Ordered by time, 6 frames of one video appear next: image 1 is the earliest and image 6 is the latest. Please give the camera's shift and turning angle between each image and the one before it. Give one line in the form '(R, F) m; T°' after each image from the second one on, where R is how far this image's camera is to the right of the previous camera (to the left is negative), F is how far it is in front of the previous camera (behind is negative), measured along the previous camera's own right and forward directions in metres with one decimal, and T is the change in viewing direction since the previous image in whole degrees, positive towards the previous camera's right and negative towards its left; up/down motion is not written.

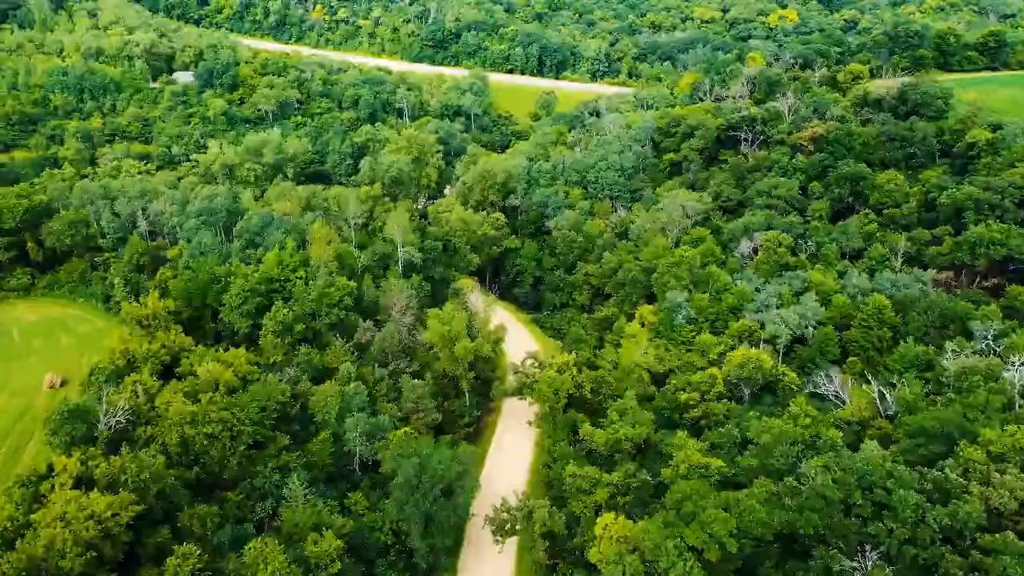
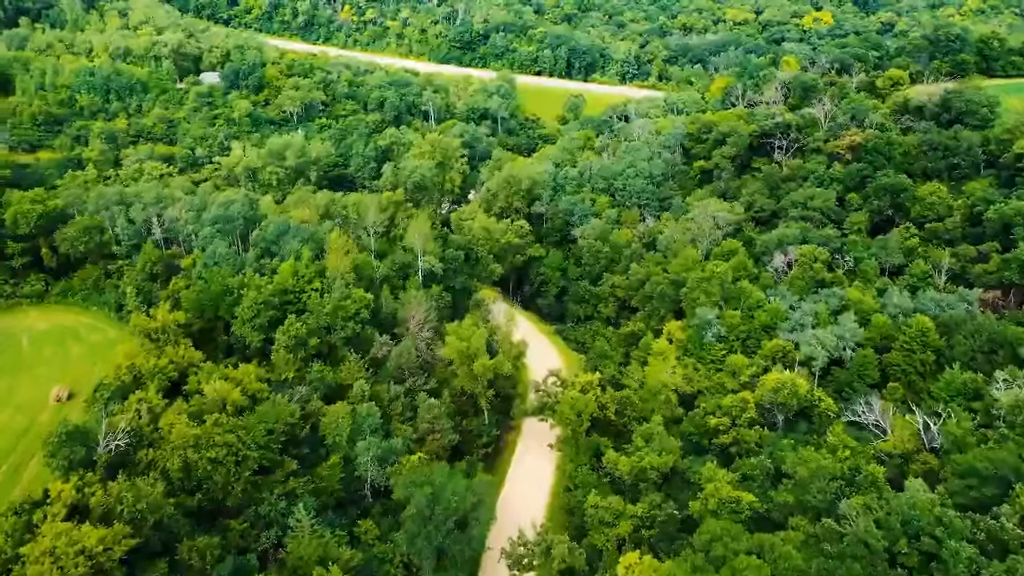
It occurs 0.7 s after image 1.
(+0.2, +2.4) m; -2°
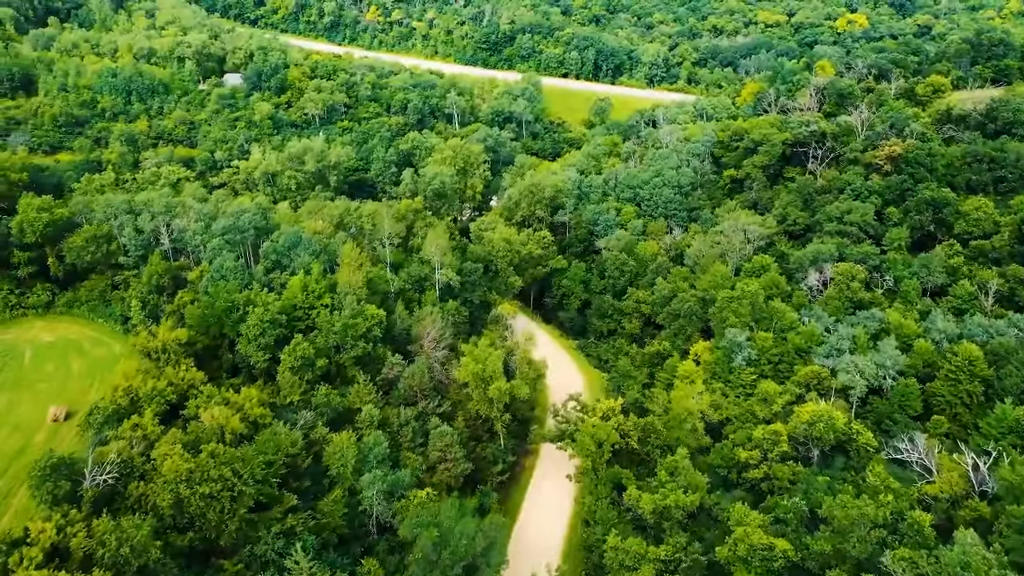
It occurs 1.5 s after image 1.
(+0.4, +2.9) m; -2°
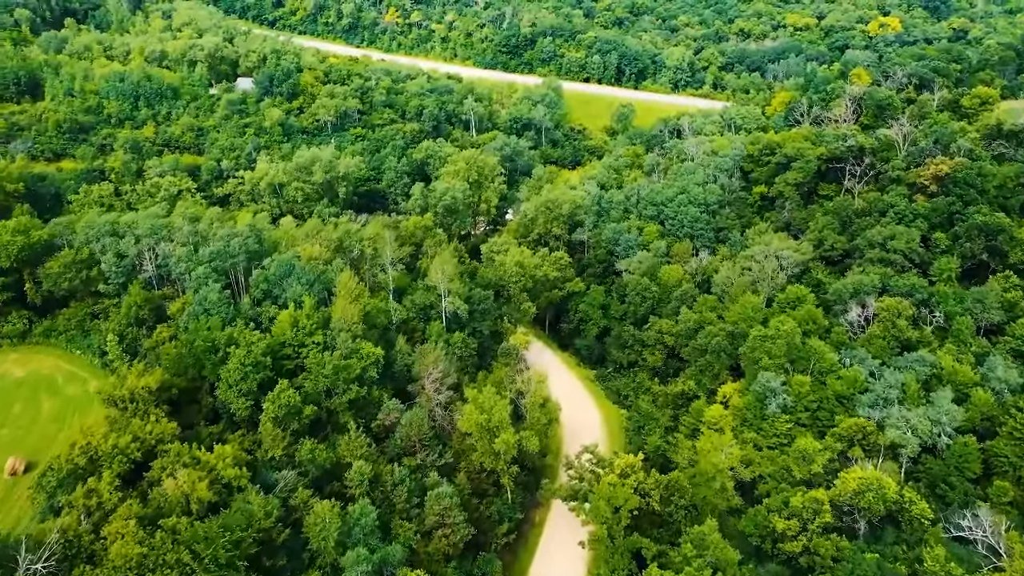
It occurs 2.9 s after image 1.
(+0.6, +5.4) m; -1°
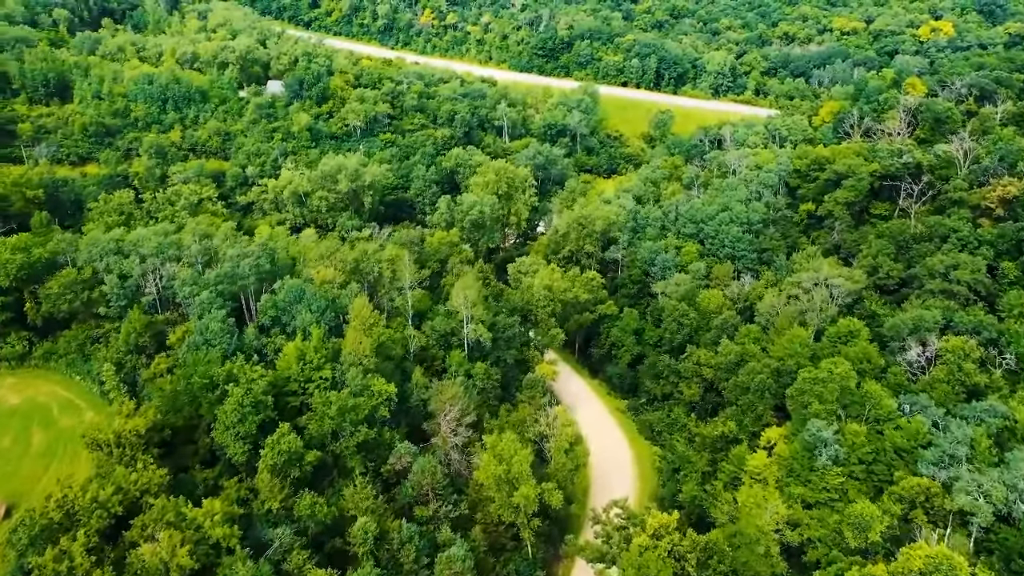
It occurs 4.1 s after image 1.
(+0.4, +4.5) m; -2°
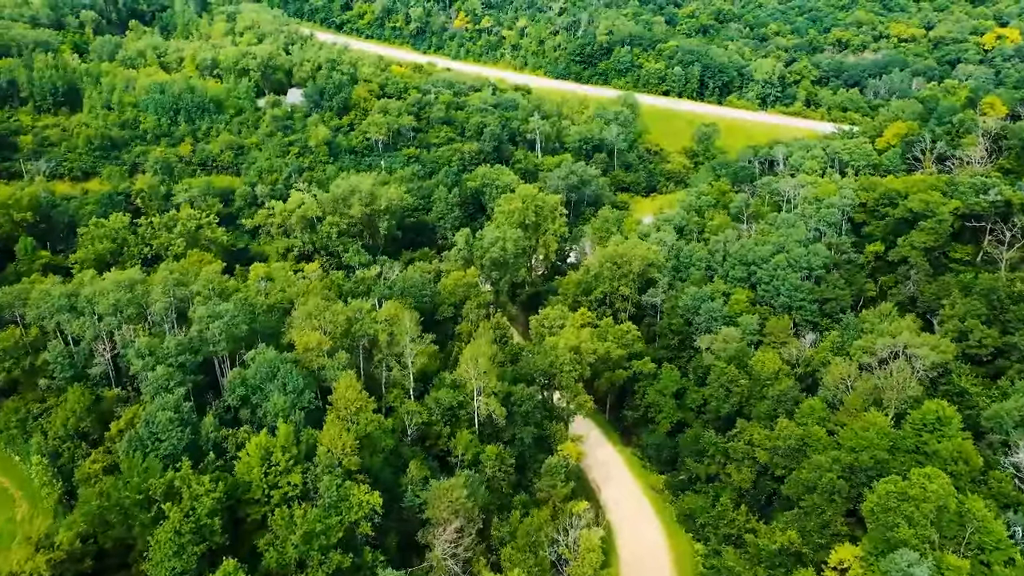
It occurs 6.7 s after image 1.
(+0.9, +9.4) m; -3°
